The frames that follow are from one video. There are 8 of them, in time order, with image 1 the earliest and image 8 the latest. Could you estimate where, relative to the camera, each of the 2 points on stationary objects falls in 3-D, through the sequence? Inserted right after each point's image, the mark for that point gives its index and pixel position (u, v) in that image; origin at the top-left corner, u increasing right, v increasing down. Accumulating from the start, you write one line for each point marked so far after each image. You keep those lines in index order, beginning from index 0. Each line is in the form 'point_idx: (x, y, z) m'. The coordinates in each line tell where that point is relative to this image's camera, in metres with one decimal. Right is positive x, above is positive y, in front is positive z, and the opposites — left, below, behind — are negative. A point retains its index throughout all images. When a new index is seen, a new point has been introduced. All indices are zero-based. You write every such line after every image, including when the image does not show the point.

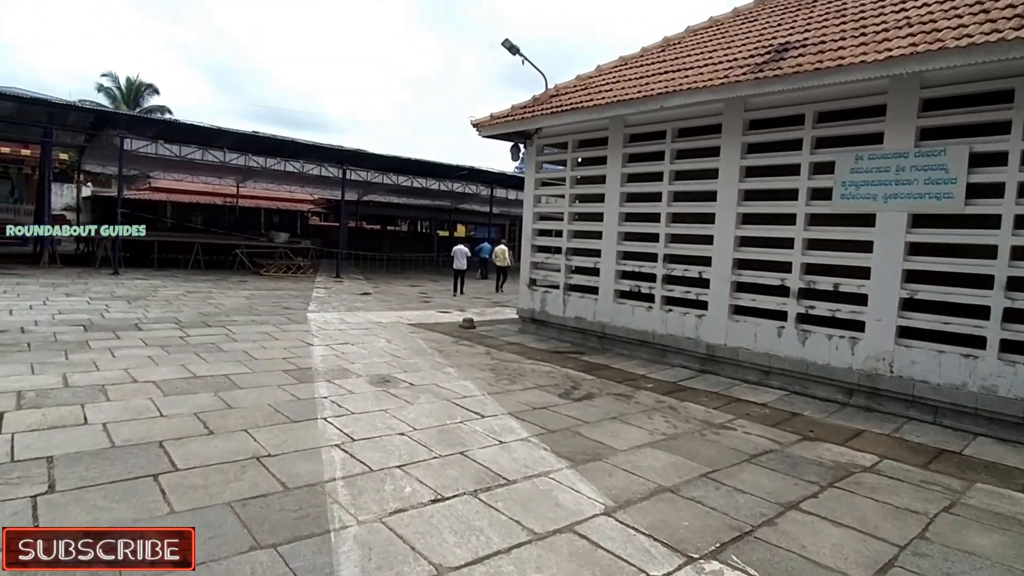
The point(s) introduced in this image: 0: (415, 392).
0: (-0.9, -0.9, +5.5) m
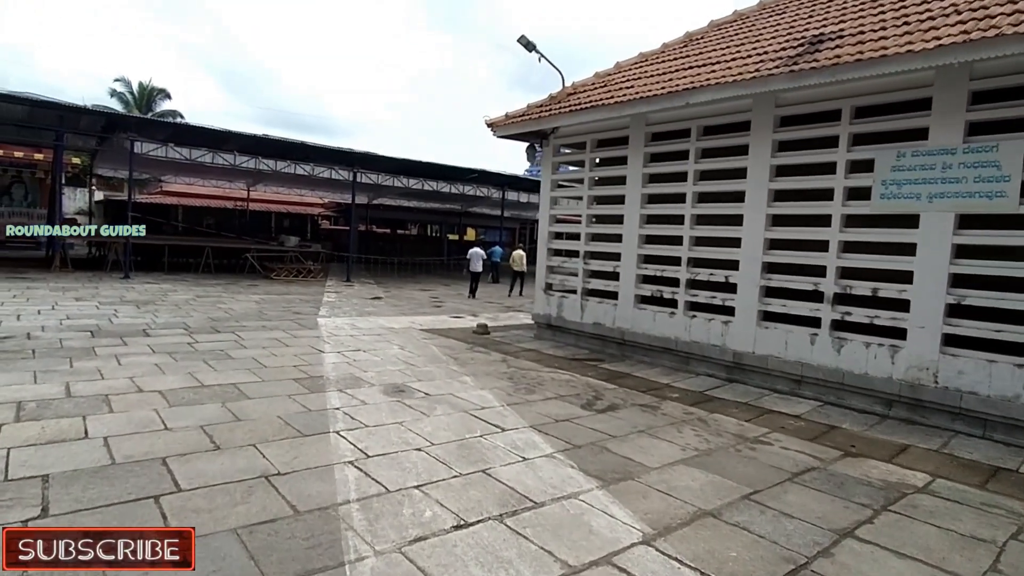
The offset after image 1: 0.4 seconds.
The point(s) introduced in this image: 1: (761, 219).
0: (-0.7, -1.0, +5.2) m
1: (+2.7, +0.7, +6.6) m
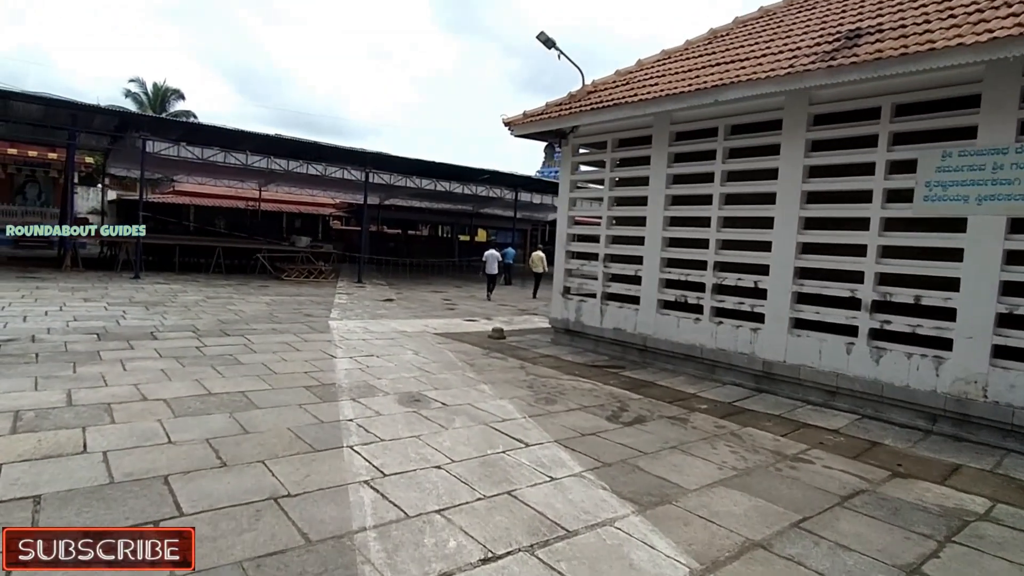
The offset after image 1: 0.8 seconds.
0: (-0.5, -1.0, +5.0) m
1: (+2.9, +0.7, +6.3) m
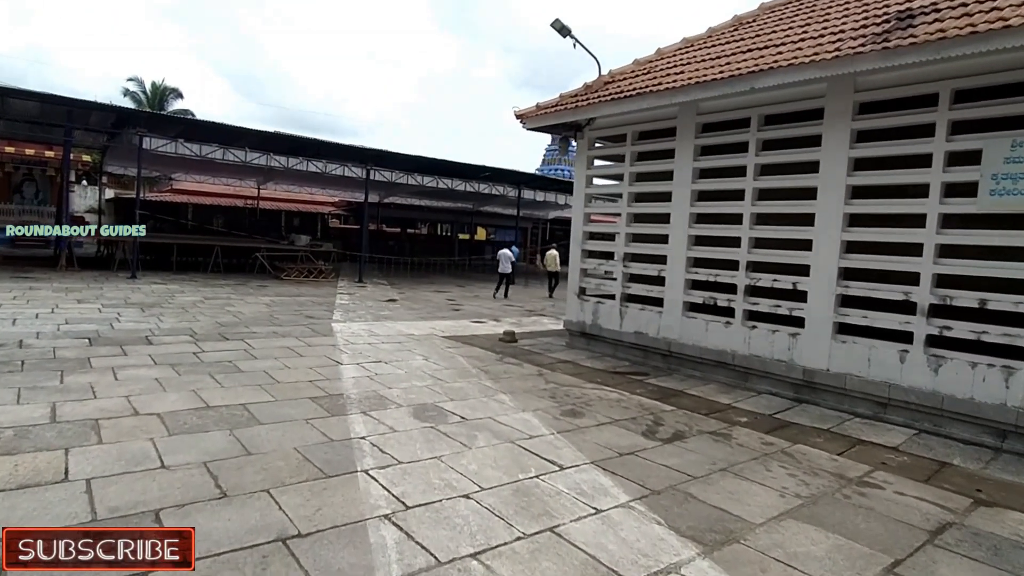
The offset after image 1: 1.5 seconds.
0: (-0.3, -1.0, +4.5) m
1: (+3.1, +0.7, +5.8) m
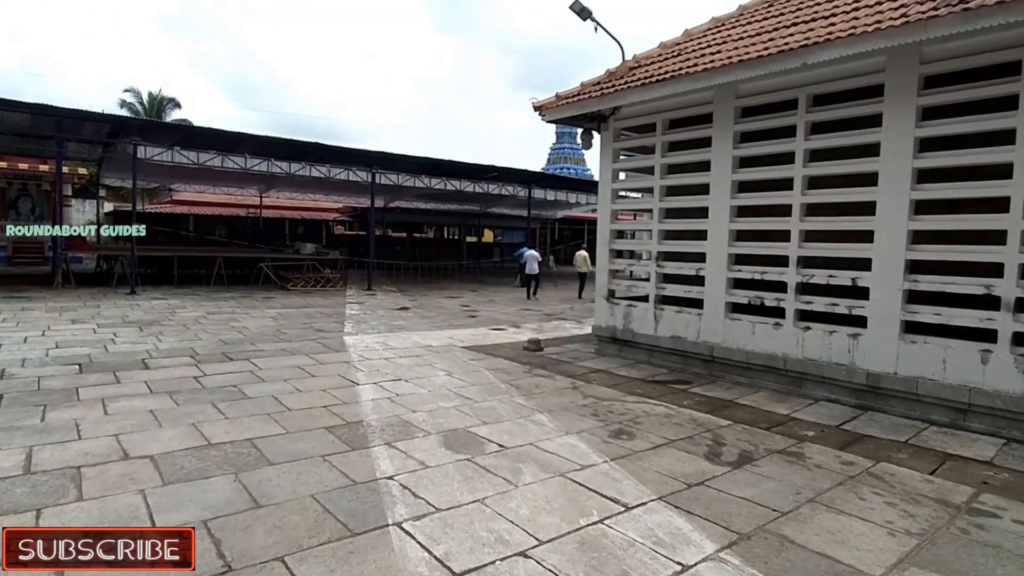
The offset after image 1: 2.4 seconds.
0: (0.0, -1.1, +3.9) m
1: (+3.3, +0.7, +5.2) m
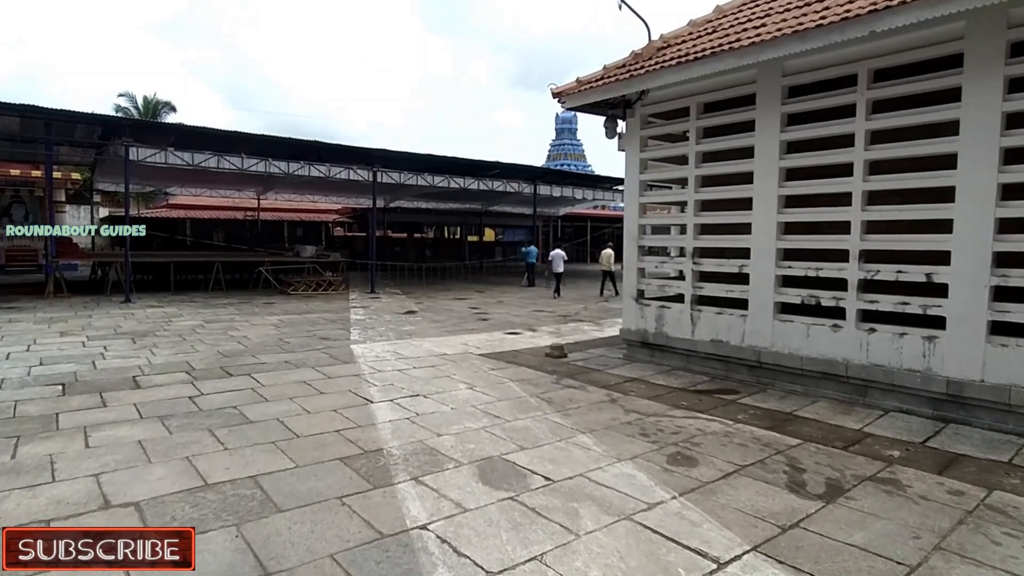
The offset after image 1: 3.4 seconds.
0: (+0.3, -1.1, +3.3) m
1: (+3.6, +0.7, +4.6) m
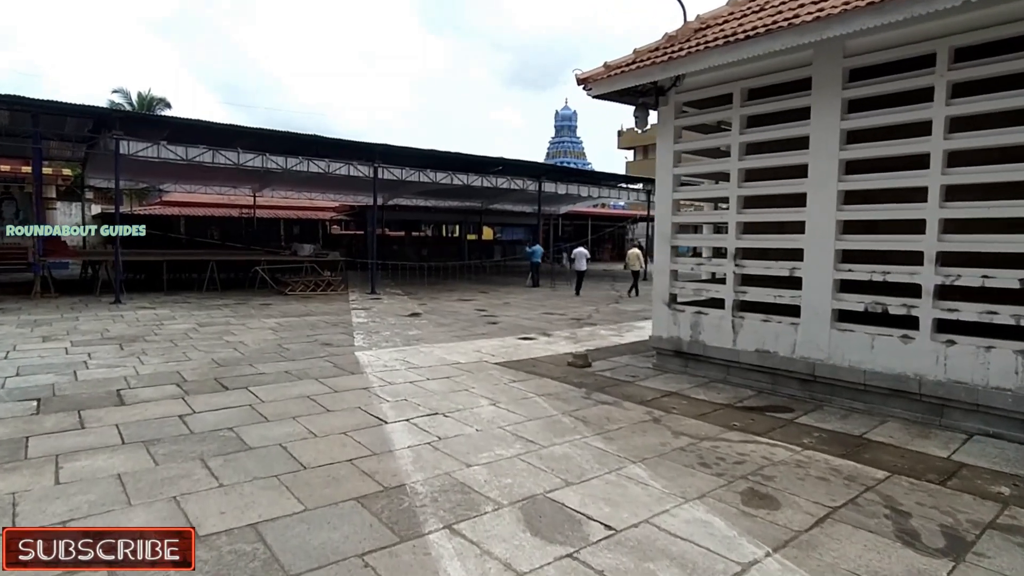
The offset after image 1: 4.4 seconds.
0: (+0.5, -1.2, +2.7) m
1: (+3.8, +0.7, +4.0) m
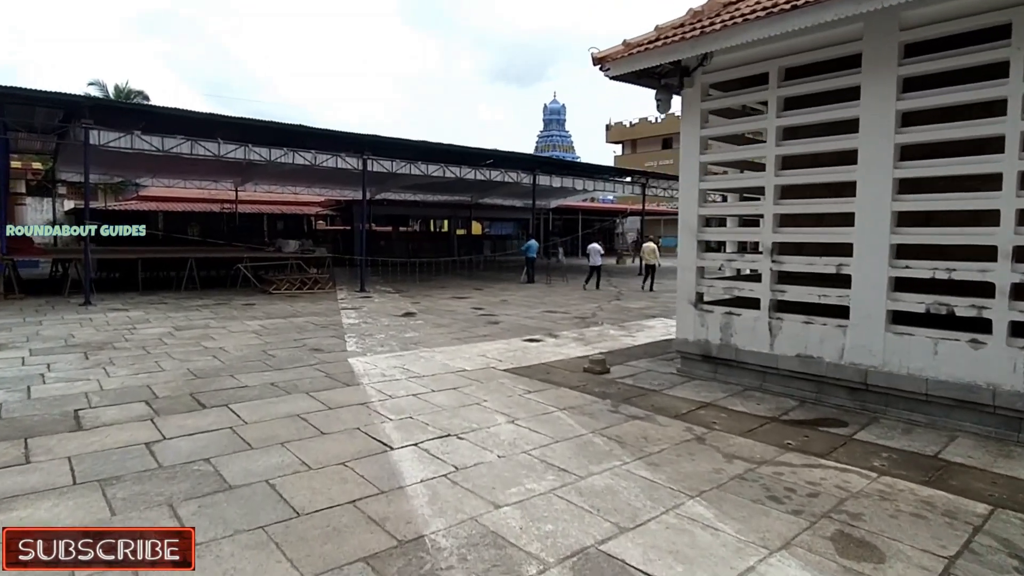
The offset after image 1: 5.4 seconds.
0: (+0.8, -1.2, +2.1) m
1: (+4.0, +0.7, +3.4) m
